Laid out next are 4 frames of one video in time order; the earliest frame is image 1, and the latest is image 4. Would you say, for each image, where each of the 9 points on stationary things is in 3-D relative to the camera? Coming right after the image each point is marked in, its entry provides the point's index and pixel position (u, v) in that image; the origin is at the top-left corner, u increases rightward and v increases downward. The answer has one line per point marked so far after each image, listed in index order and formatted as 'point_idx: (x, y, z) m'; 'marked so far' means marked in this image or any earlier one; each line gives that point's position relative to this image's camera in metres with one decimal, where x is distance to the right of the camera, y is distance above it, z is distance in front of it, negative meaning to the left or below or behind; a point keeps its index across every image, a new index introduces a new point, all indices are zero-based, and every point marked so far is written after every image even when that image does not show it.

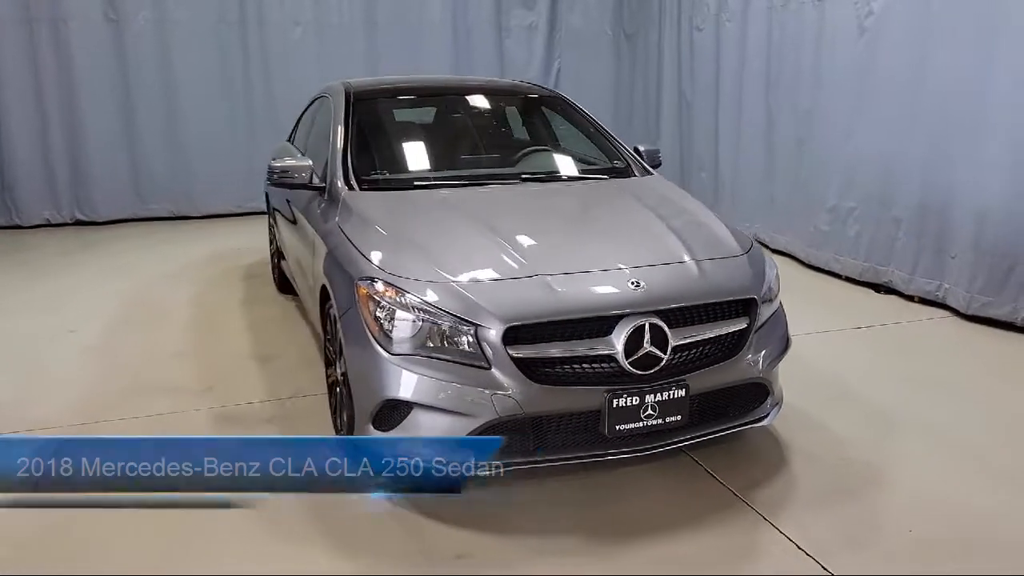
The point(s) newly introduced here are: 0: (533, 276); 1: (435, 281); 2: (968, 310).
0: (+0.1, 0.0, +2.3) m
1: (-0.2, 0.0, +2.3) m
2: (+2.3, -0.1, +4.1) m
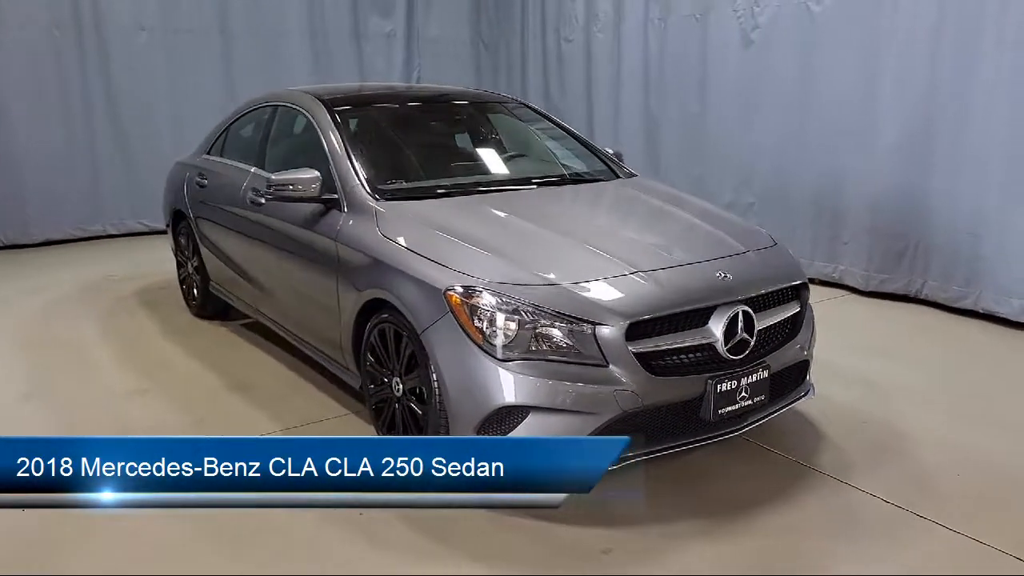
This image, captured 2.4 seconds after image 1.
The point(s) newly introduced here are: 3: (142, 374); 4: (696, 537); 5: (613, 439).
0: (+0.3, 0.0, +2.4) m
1: (+0.1, 0.0, +2.3) m
2: (+2.0, 0.0, +4.7) m
3: (-1.6, -0.4, +3.6) m
4: (+0.5, -0.7, +2.2) m
5: (+0.3, -0.4, +2.3) m
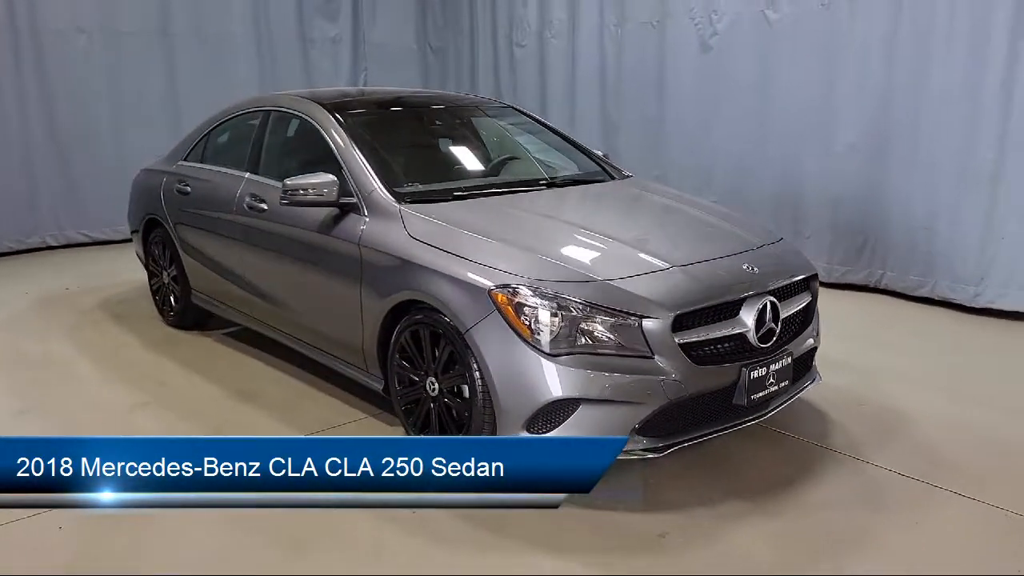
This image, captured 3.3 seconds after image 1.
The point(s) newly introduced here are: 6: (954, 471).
0: (+0.5, +0.1, +2.5) m
1: (+0.2, 0.0, +2.4) m
2: (+1.9, 0.0, +4.9) m
3: (-1.6, -0.4, +3.5) m
4: (+0.6, -0.7, +2.3) m
5: (+0.4, -0.4, +2.4) m
6: (+1.4, -0.6, +2.6) m
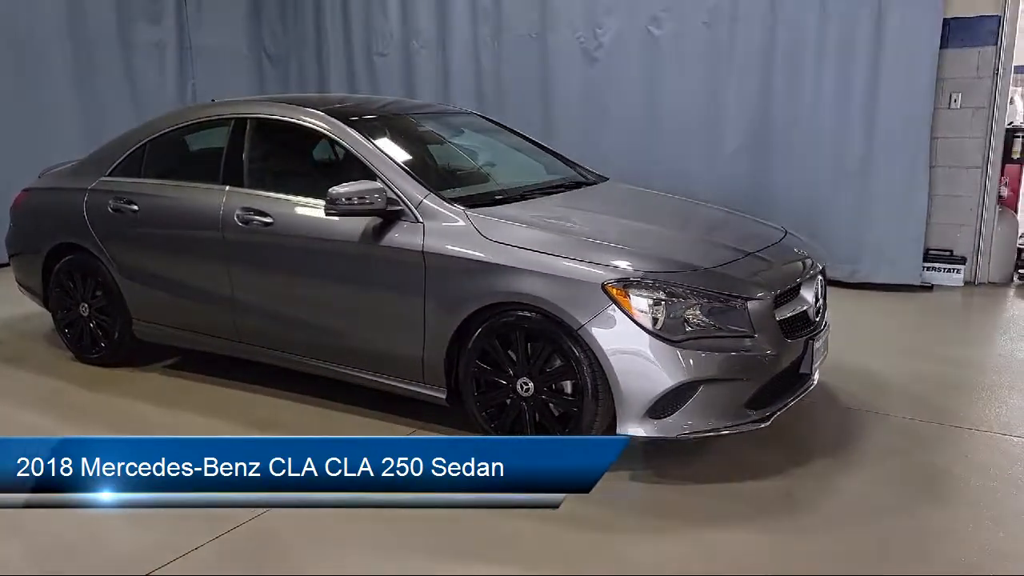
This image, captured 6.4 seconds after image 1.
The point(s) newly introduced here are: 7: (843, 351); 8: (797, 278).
0: (+0.7, +0.1, +2.7) m
1: (+0.5, +0.1, +2.6) m
2: (+1.4, +0.1, +5.5) m
3: (-1.5, -0.5, +3.1) m
4: (+1.0, -0.6, +2.6) m
5: (+0.8, -0.4, +2.6) m
6: (+1.6, -0.5, +3.1) m
7: (+1.5, -0.3, +3.8) m
8: (+1.0, 0.0, +2.7) m
